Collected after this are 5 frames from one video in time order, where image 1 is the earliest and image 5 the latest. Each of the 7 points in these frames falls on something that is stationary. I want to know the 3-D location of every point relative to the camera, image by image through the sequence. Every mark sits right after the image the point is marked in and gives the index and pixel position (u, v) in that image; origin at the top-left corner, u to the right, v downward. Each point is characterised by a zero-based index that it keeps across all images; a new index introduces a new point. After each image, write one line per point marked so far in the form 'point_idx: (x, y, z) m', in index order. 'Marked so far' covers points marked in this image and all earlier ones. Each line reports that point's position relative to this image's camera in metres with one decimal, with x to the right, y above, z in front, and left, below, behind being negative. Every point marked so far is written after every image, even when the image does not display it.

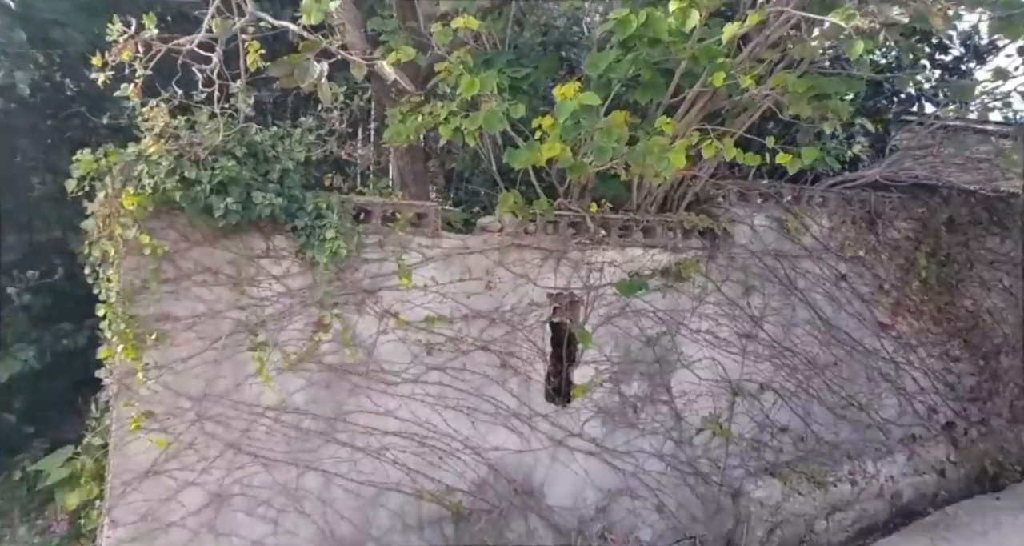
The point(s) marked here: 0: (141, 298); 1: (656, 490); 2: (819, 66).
0: (-1.4, -0.1, +2.7) m
1: (+0.8, -1.2, +3.9) m
2: (+1.5, +1.0, +3.5) m
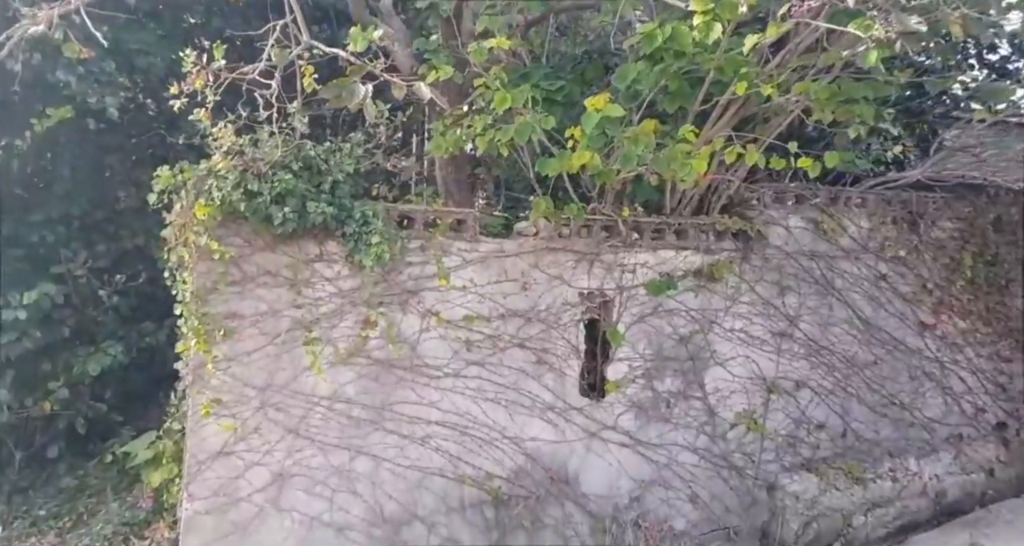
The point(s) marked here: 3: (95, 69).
0: (-1.3, -0.1, +3.1) m
1: (+1.0, -1.2, +4.1) m
2: (+1.6, +1.0, +3.5) m
3: (-2.1, +1.0, +3.7) m
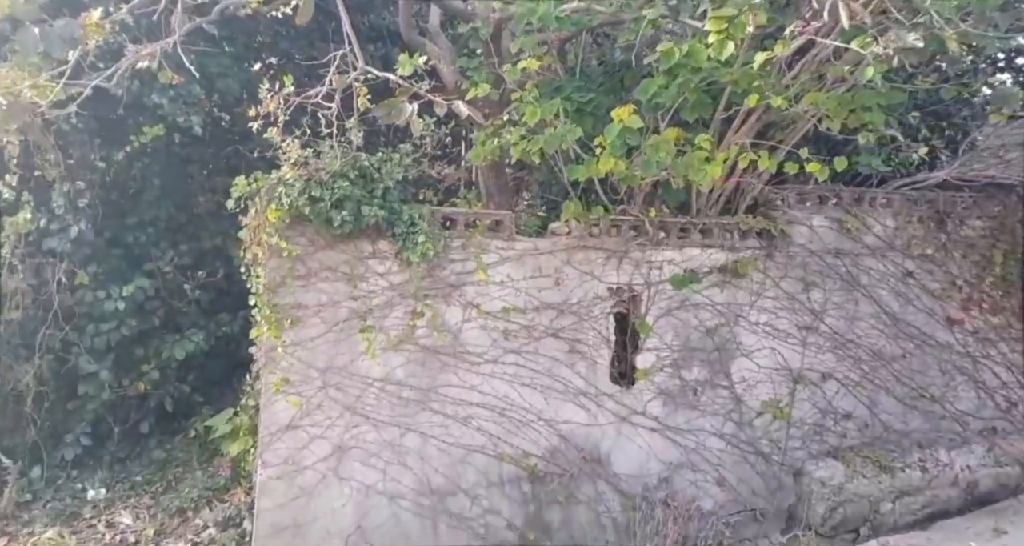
0: (-1.1, -0.1, +3.5) m
1: (+1.2, -1.1, +4.4) m
2: (+1.8, +1.0, +3.8) m
3: (-1.9, +1.0, +4.2) m
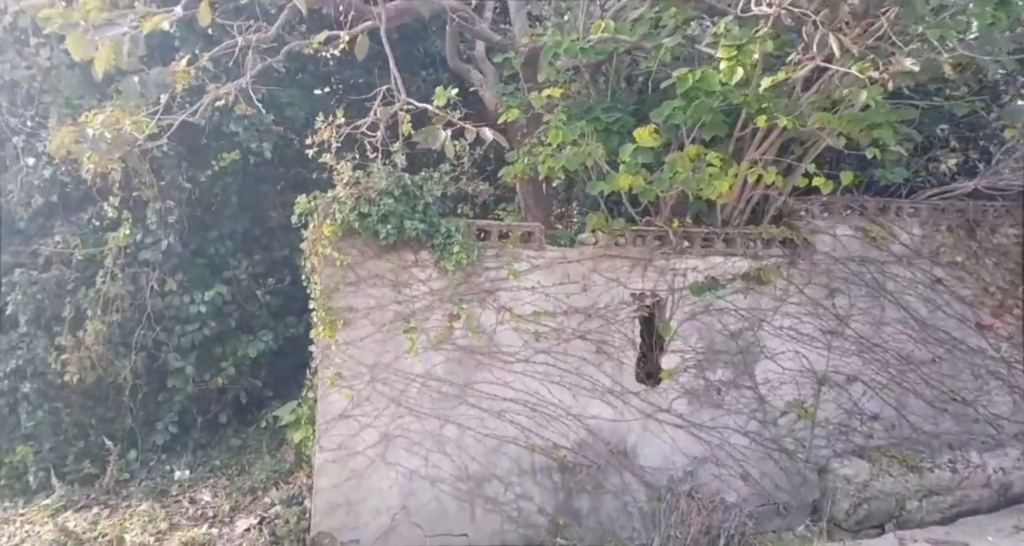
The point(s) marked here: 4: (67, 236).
0: (-1.0, -0.1, +4.0) m
1: (+1.4, -1.2, +4.6) m
2: (+2.0, +1.0, +4.0) m
3: (-1.7, +1.0, +4.8) m
4: (-2.8, +0.2, +4.6) m
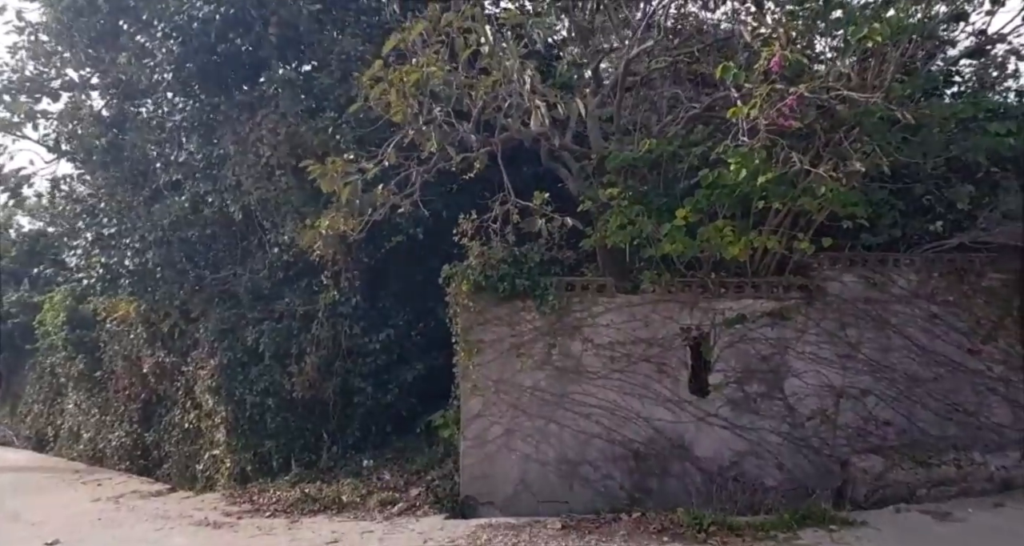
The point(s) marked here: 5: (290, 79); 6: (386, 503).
0: (-0.3, -0.5, +5.9) m
1: (+2.2, -1.5, +6.0) m
2: (+2.5, +0.7, +5.4) m
3: (-0.9, +0.6, +6.8) m
4: (-2.0, -0.2, +6.7) m
5: (-2.0, +1.7, +6.5) m
6: (-1.0, -1.8, +5.8) m
